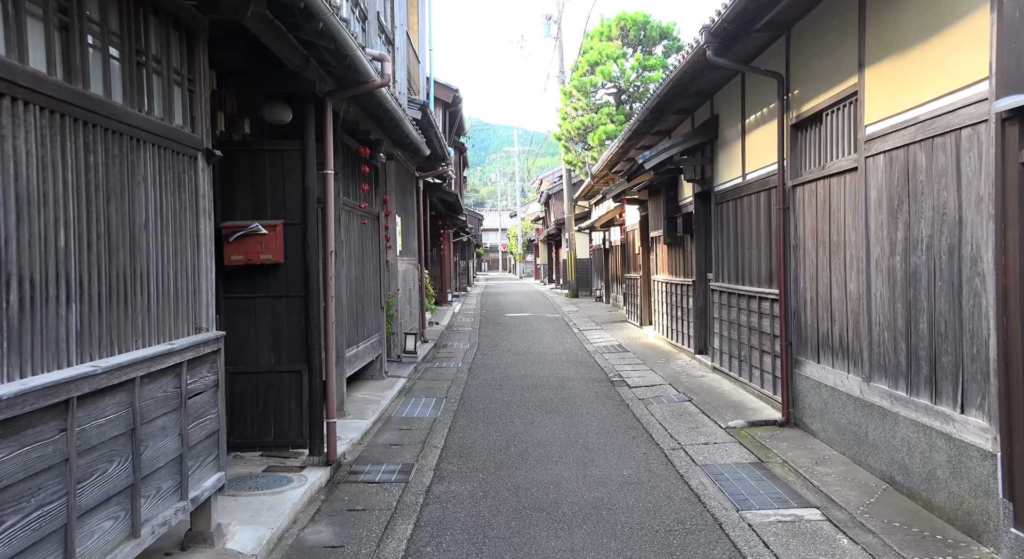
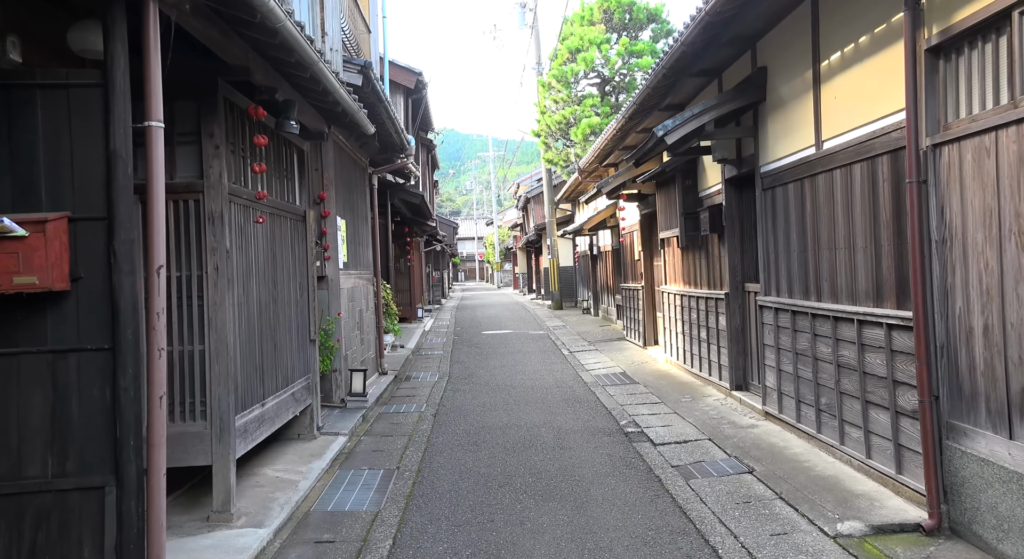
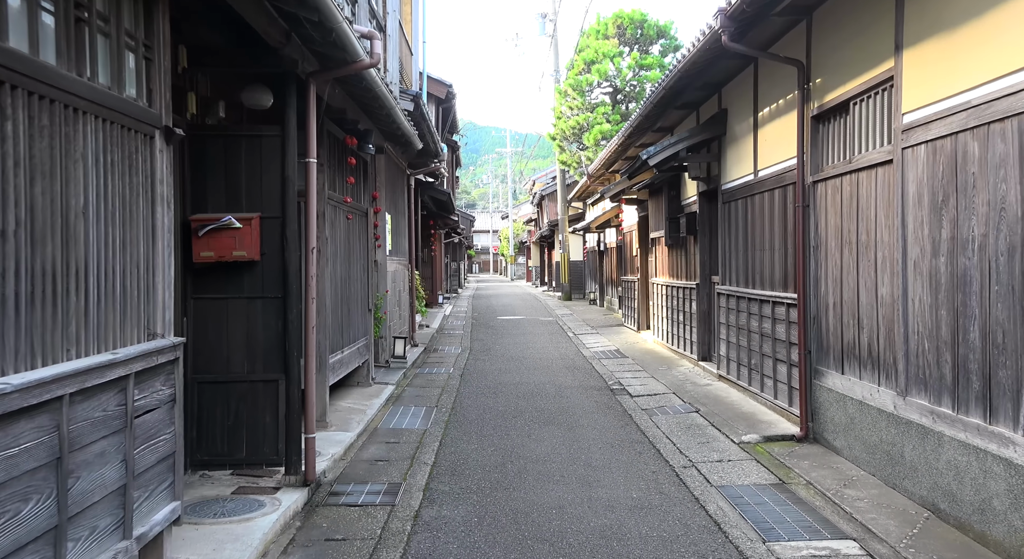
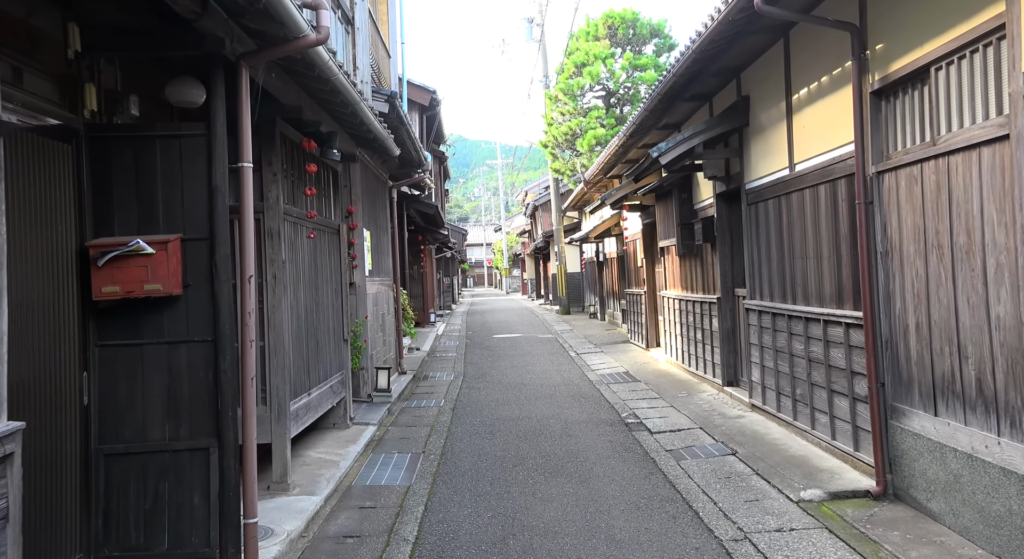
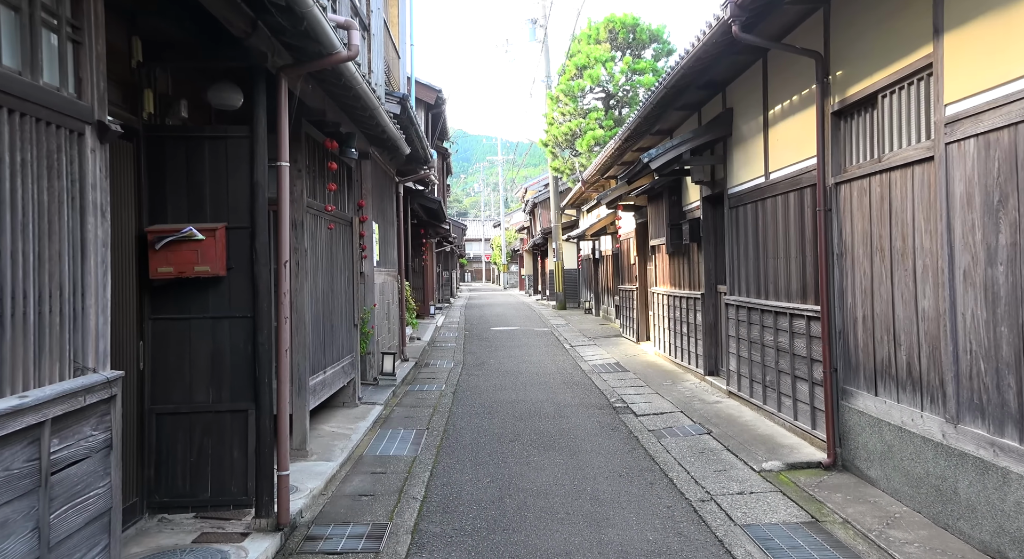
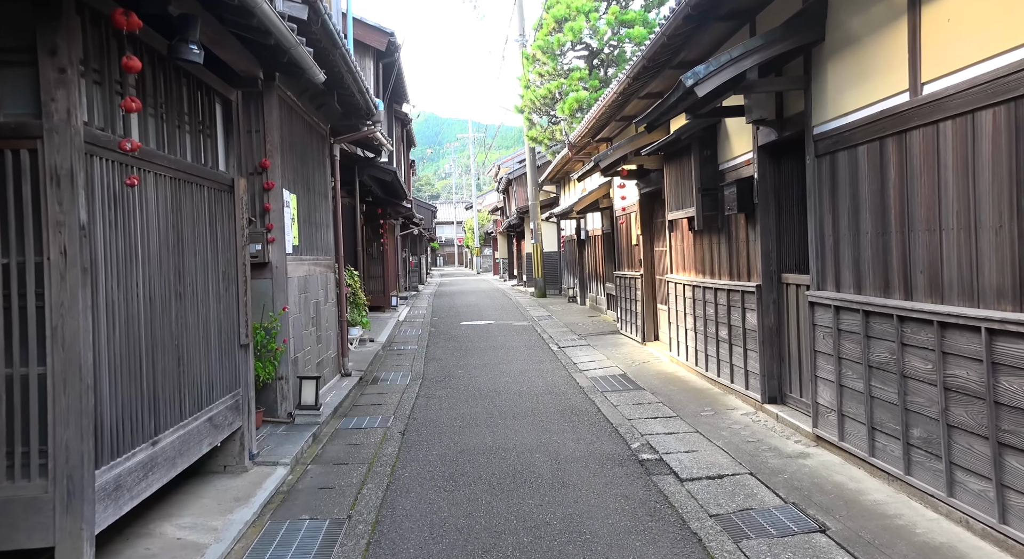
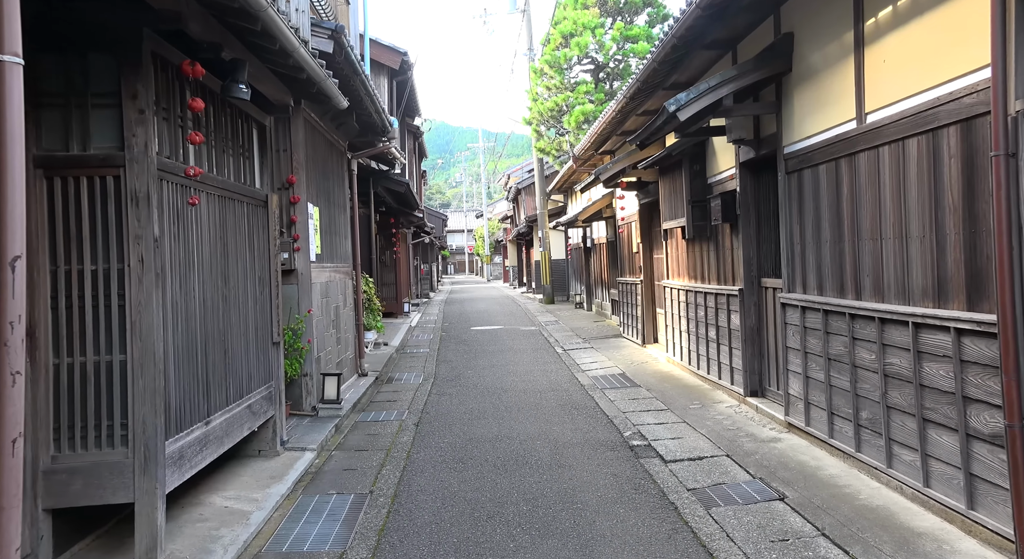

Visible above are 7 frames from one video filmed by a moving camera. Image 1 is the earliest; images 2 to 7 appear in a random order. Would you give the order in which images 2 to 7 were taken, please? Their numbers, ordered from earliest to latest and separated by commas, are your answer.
3, 5, 4, 2, 7, 6
